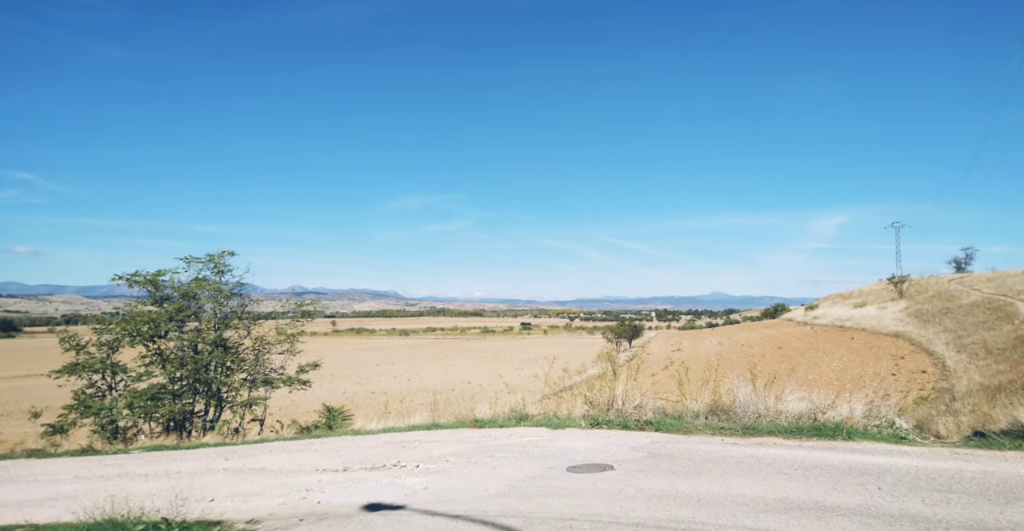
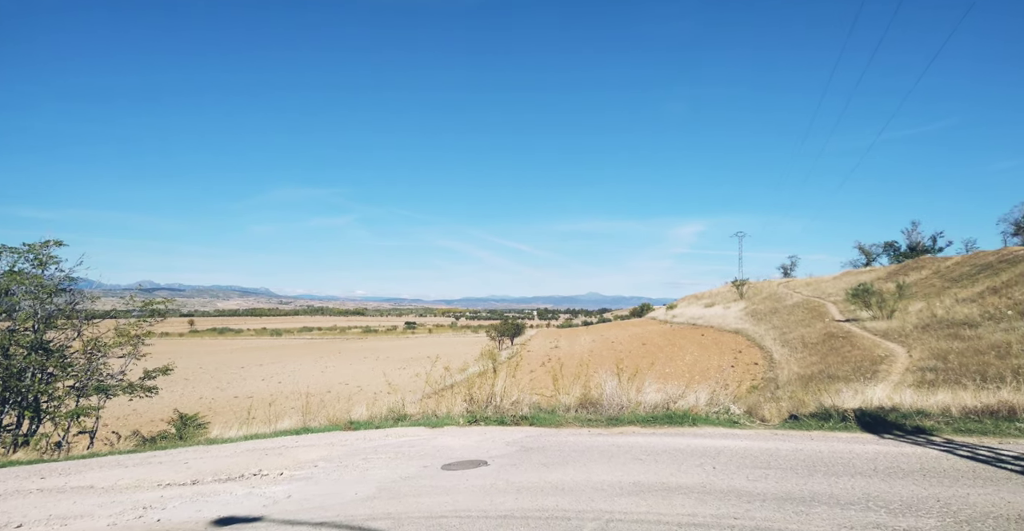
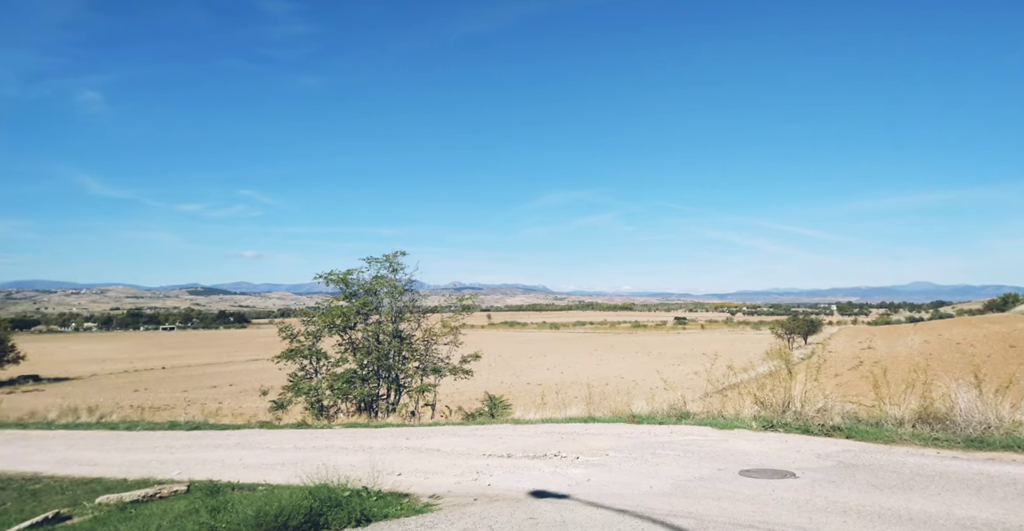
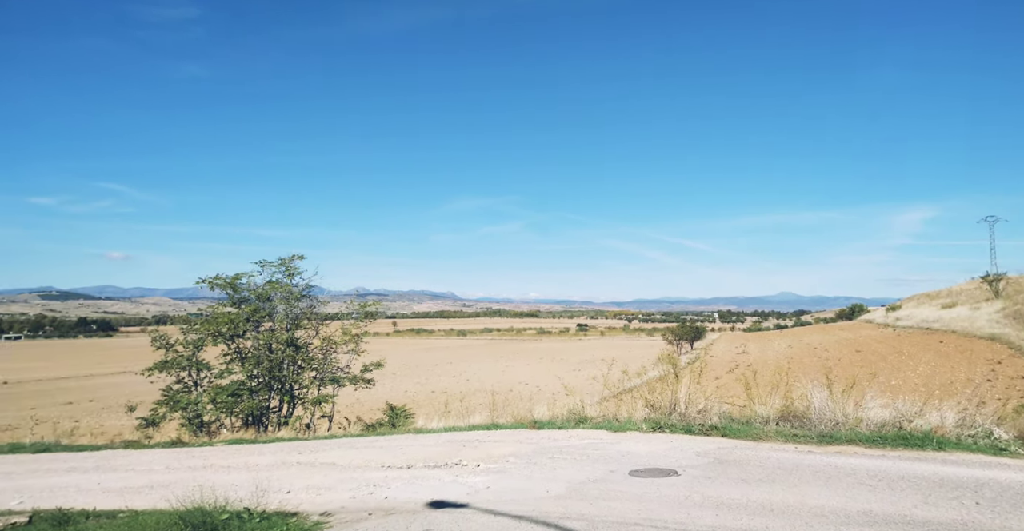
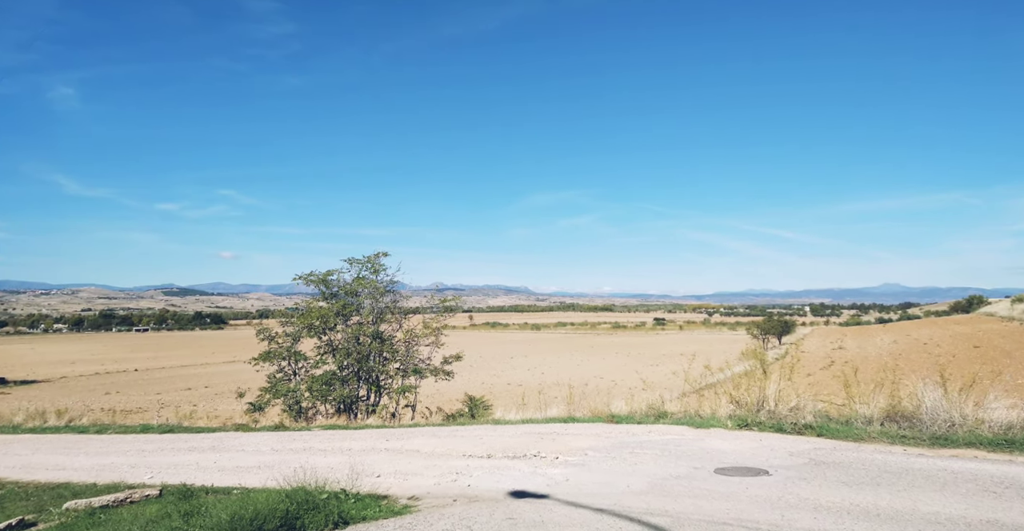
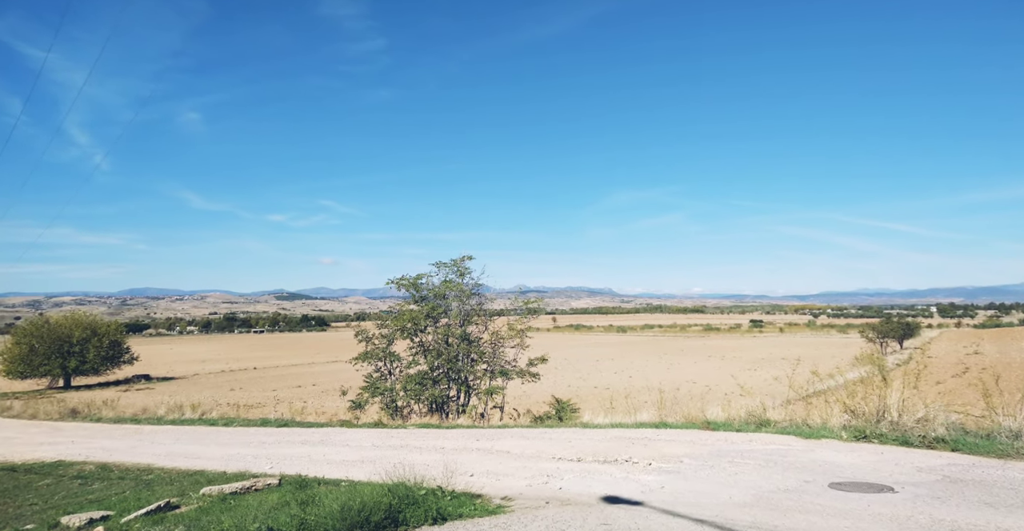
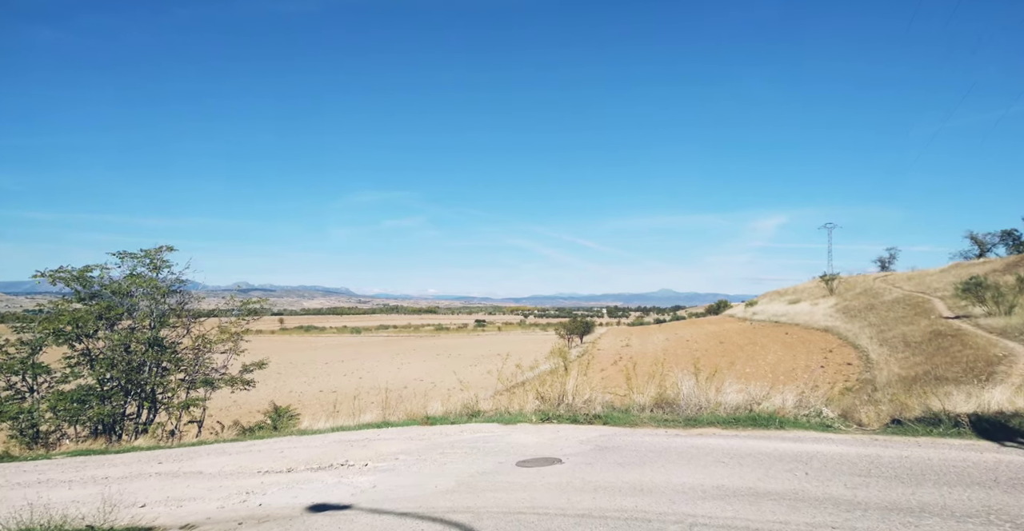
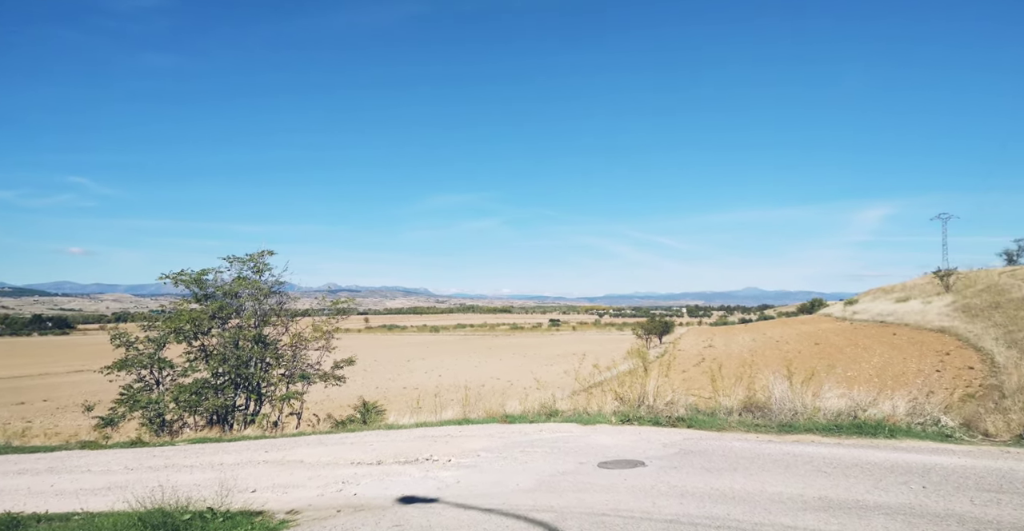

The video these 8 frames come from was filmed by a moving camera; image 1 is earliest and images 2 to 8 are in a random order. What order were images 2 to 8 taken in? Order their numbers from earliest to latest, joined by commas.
4, 3, 6, 5, 8, 7, 2
